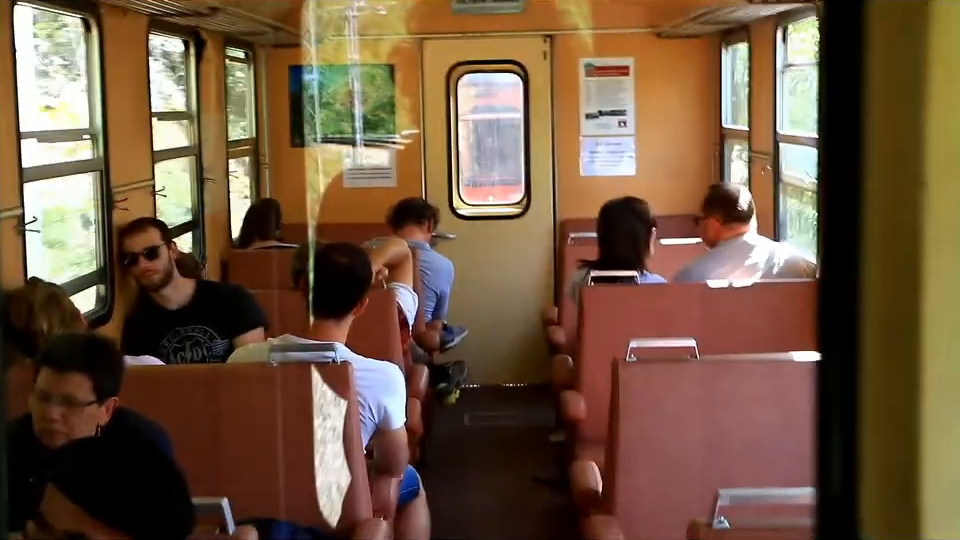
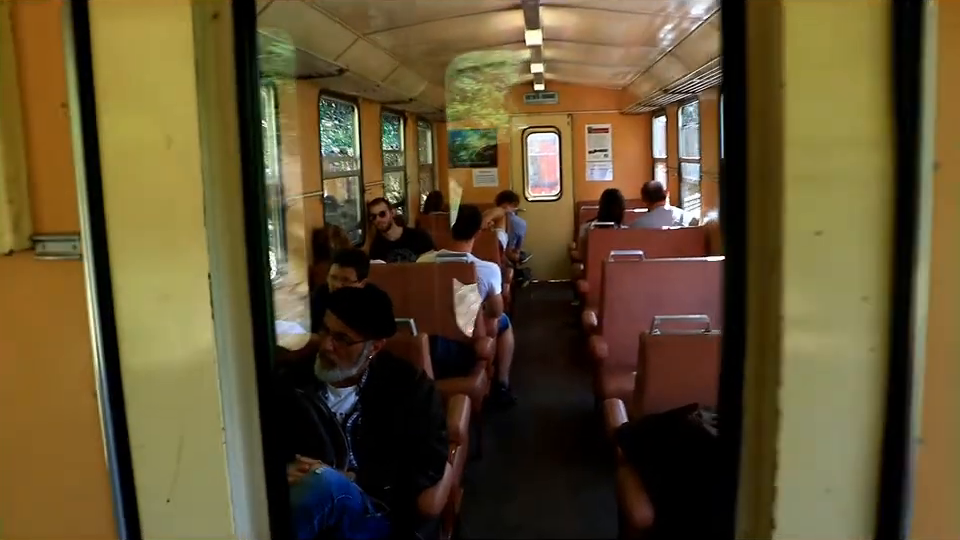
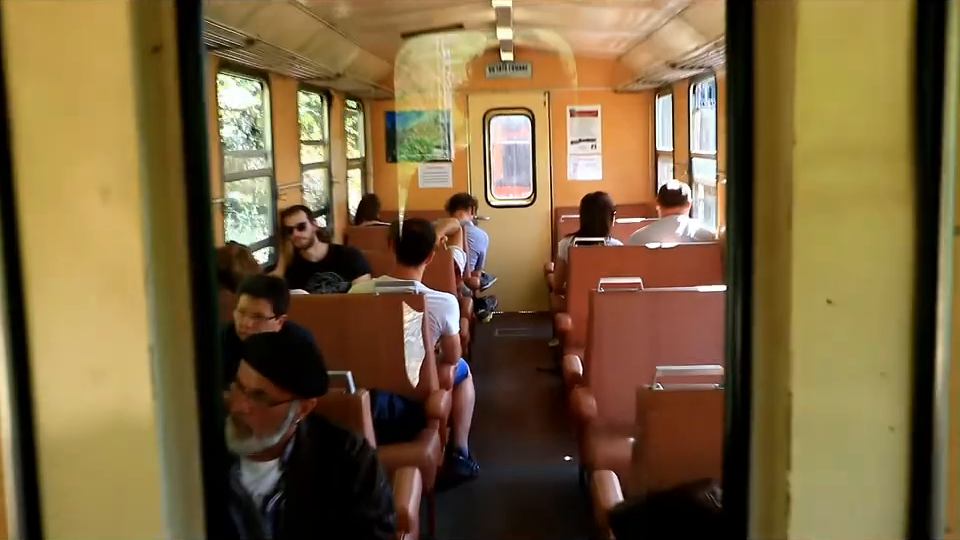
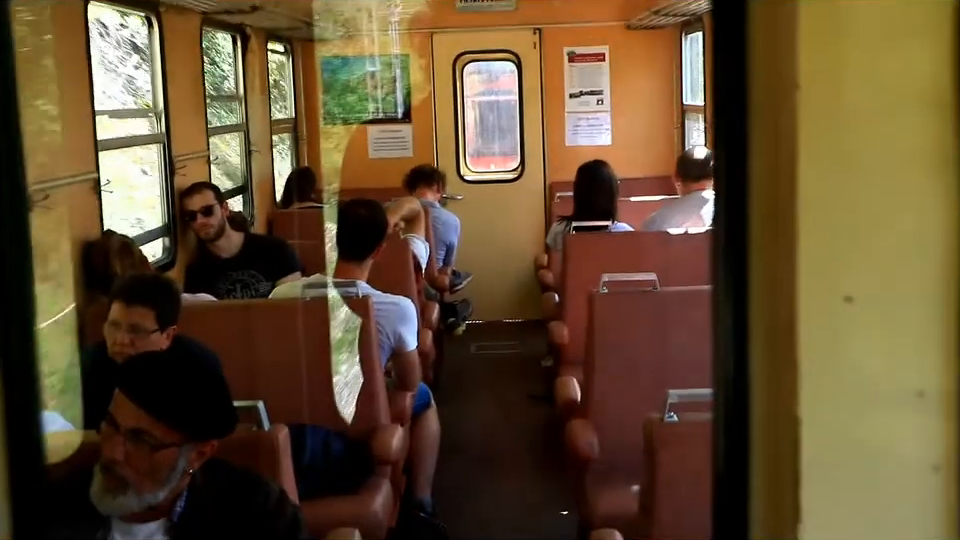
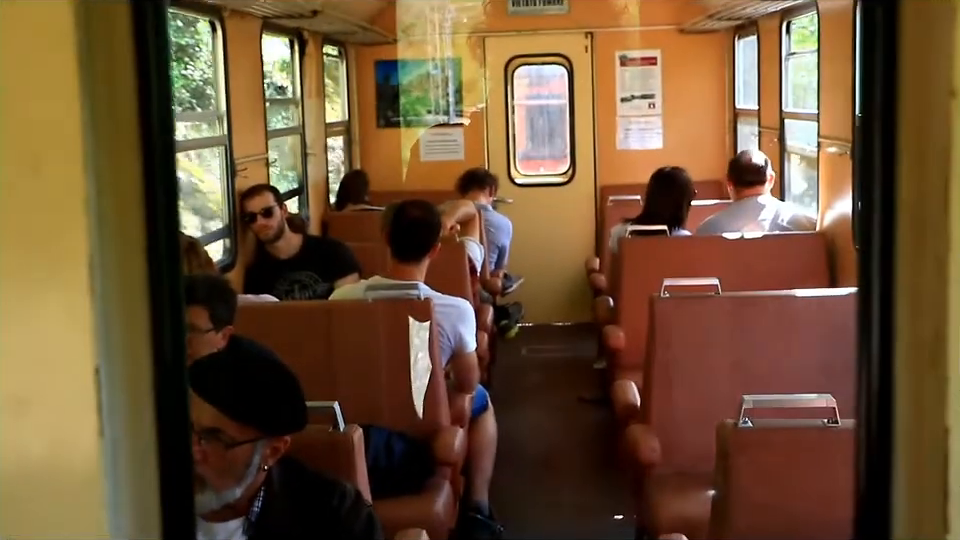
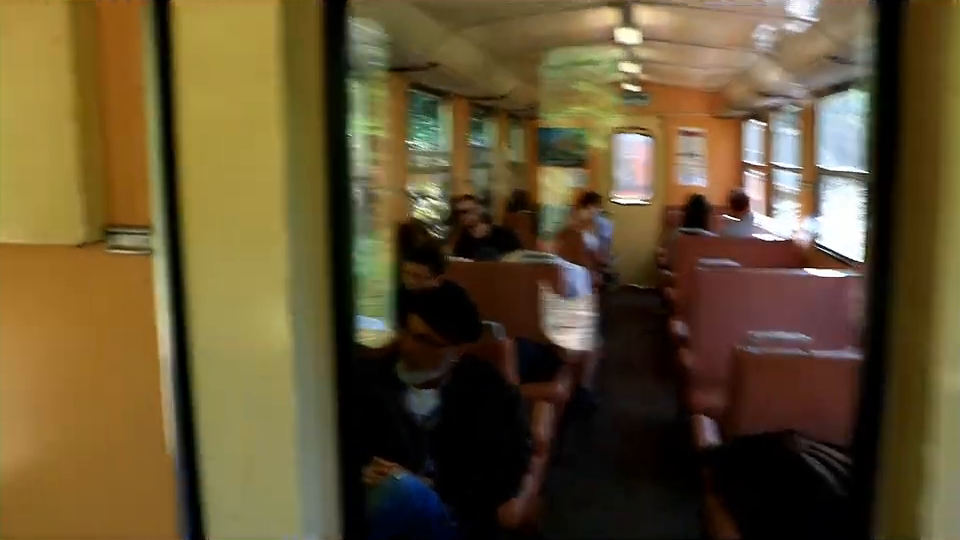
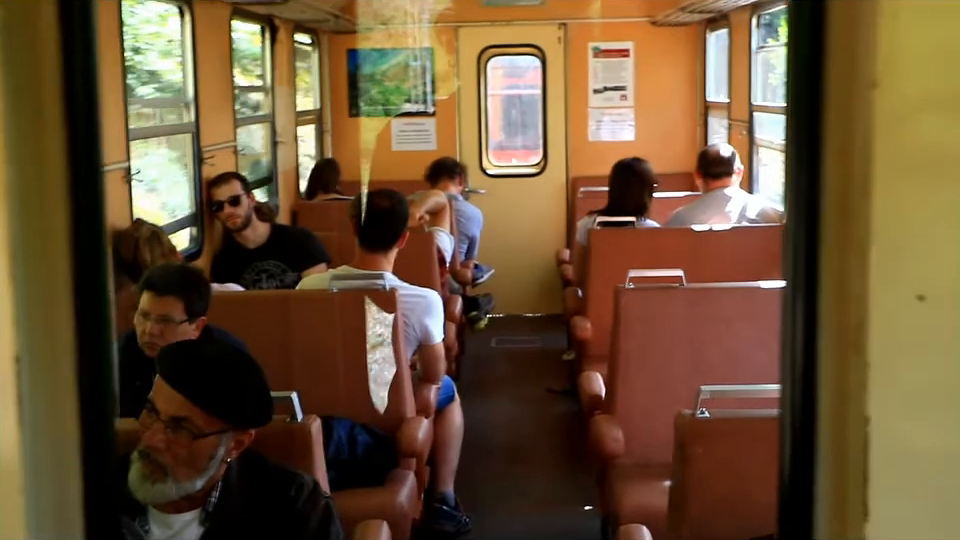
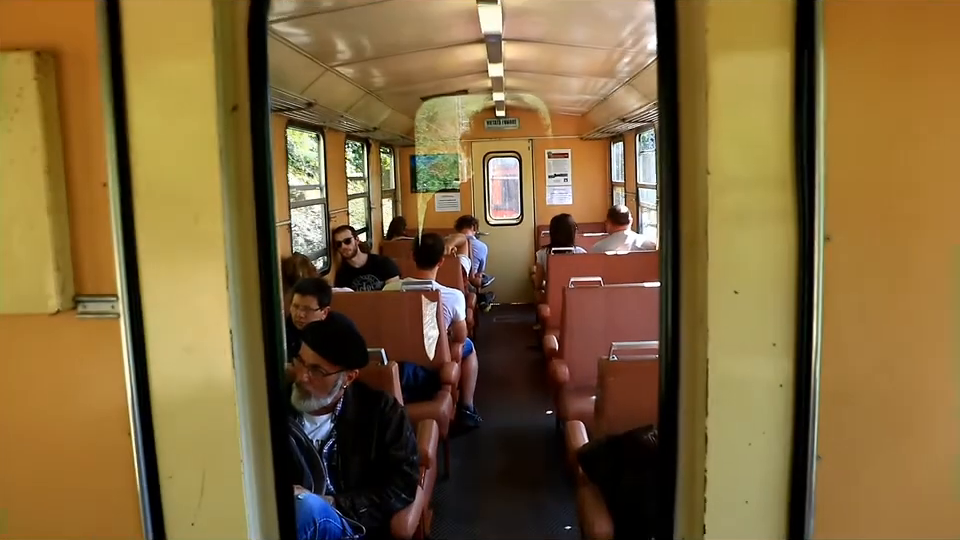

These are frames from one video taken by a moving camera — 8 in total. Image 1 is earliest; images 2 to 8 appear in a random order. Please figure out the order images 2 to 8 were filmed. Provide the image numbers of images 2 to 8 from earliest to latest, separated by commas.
4, 5, 7, 3, 8, 2, 6
